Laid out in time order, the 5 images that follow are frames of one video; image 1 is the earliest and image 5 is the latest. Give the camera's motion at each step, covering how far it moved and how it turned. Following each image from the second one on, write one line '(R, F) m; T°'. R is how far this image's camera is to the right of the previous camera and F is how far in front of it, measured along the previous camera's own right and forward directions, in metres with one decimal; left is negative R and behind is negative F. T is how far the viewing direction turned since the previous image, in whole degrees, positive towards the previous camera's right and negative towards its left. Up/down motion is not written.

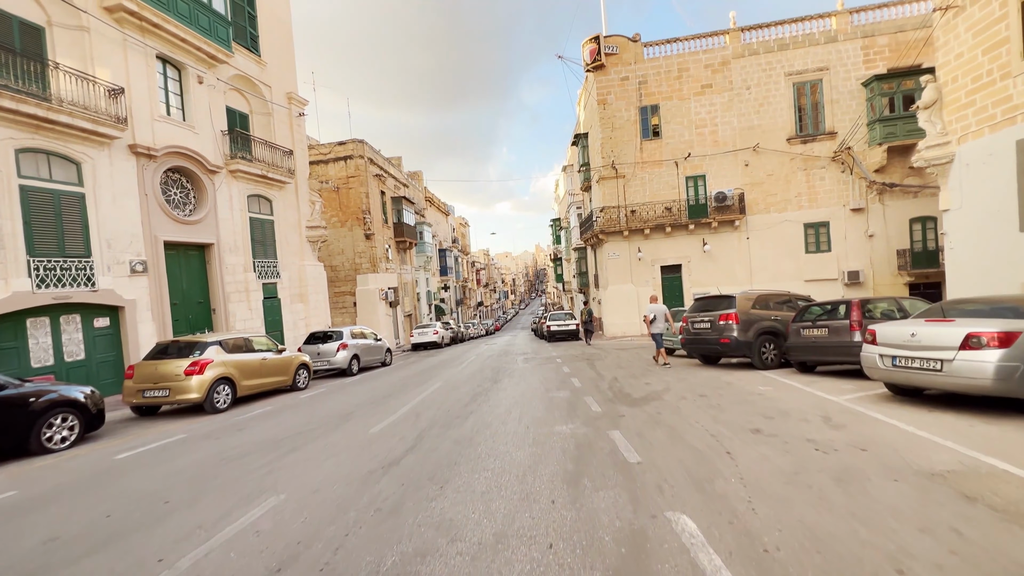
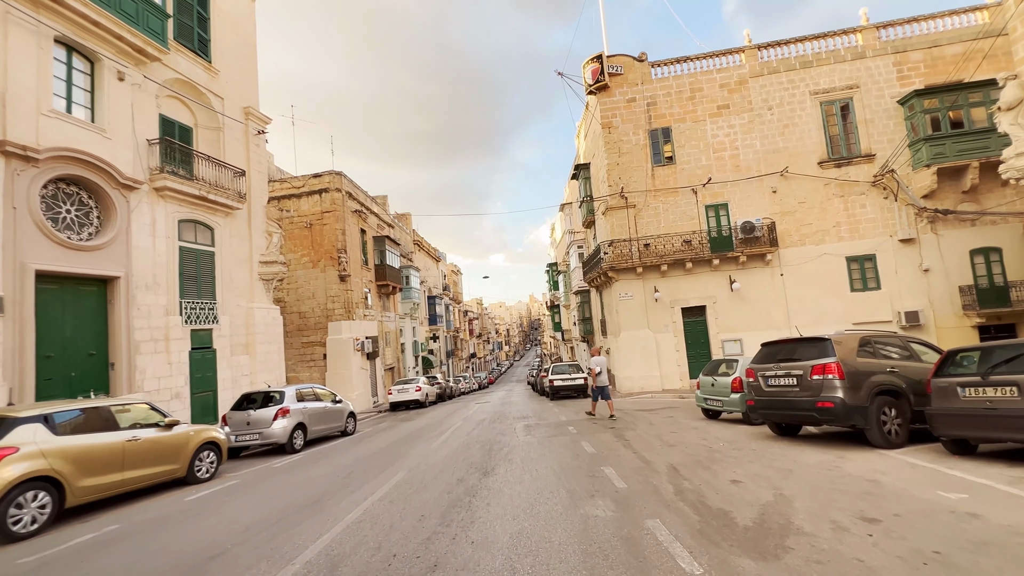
(-0.1, +3.4) m; +1°
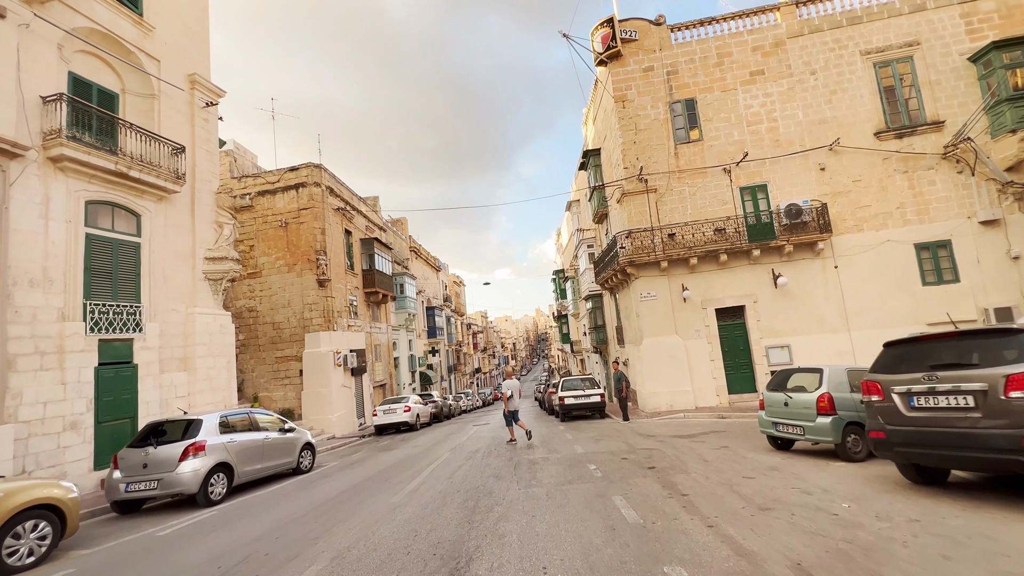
(+0.2, +3.0) m; -1°
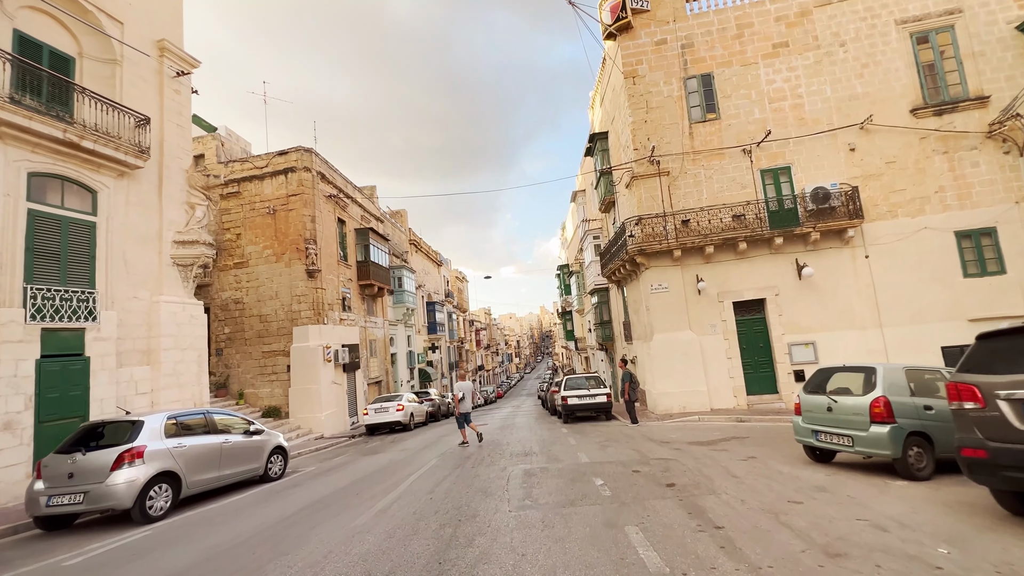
(+0.2, +1.3) m; -1°
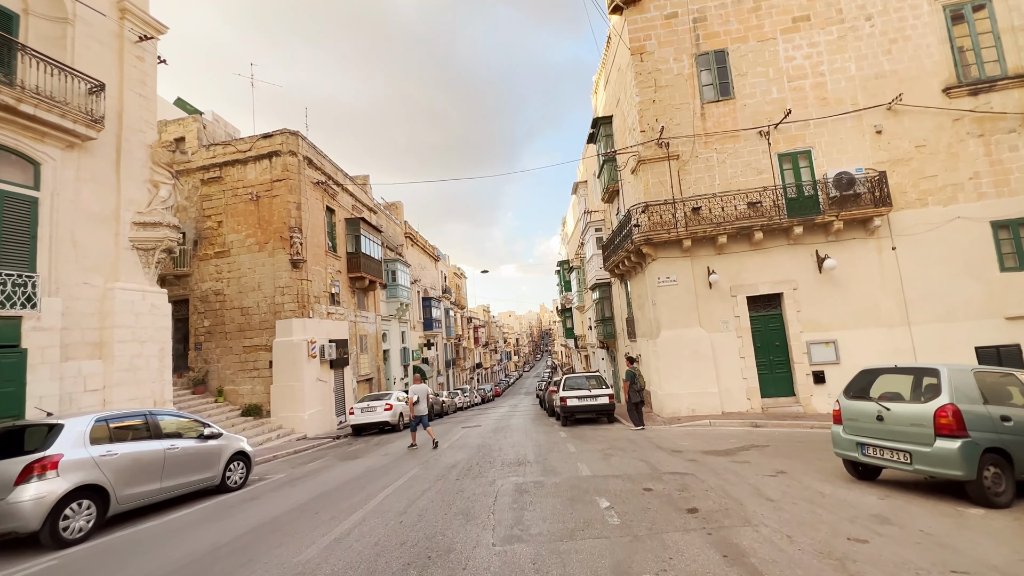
(+0.1, +1.2) m; 0°
